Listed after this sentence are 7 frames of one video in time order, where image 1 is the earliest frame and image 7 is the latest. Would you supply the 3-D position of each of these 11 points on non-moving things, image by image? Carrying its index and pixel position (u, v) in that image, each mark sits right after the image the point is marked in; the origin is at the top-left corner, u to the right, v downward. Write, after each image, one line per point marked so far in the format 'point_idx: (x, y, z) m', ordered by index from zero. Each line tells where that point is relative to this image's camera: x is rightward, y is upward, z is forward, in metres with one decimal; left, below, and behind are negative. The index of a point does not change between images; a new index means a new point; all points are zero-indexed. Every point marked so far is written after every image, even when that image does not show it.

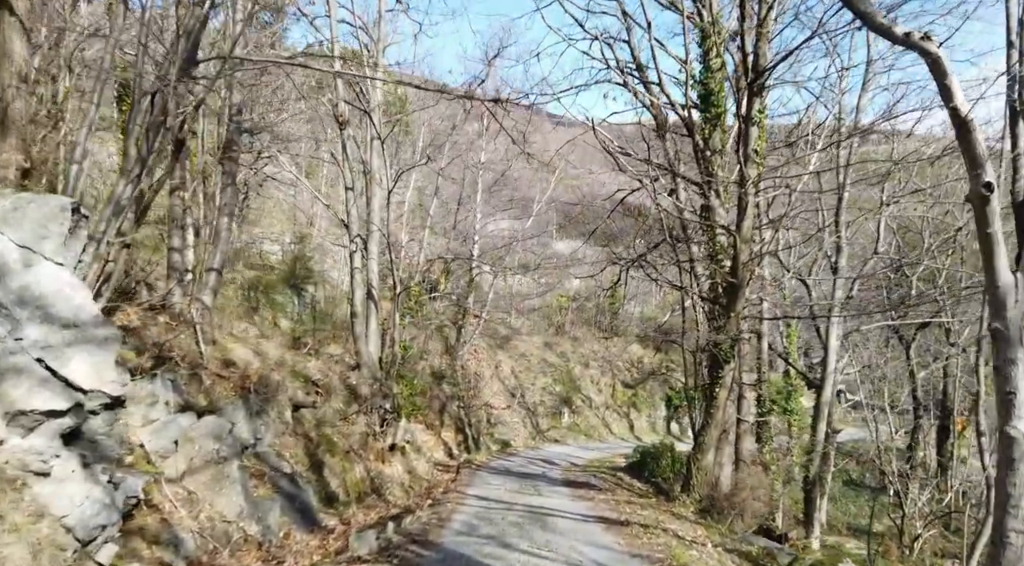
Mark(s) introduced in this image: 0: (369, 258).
0: (-2.4, +0.4, +16.4) m
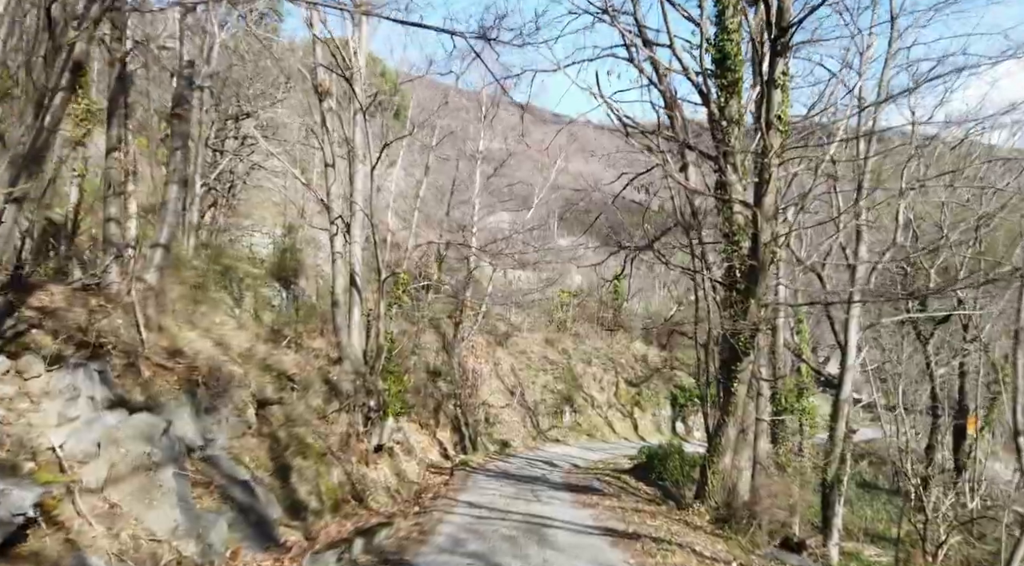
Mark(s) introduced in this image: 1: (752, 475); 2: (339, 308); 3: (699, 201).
0: (-2.5, +0.6, +15.0) m
1: (+3.5, -2.8, +13.6) m
2: (-2.7, -0.4, +14.8) m
3: (+2.9, +1.3, +14.8) m
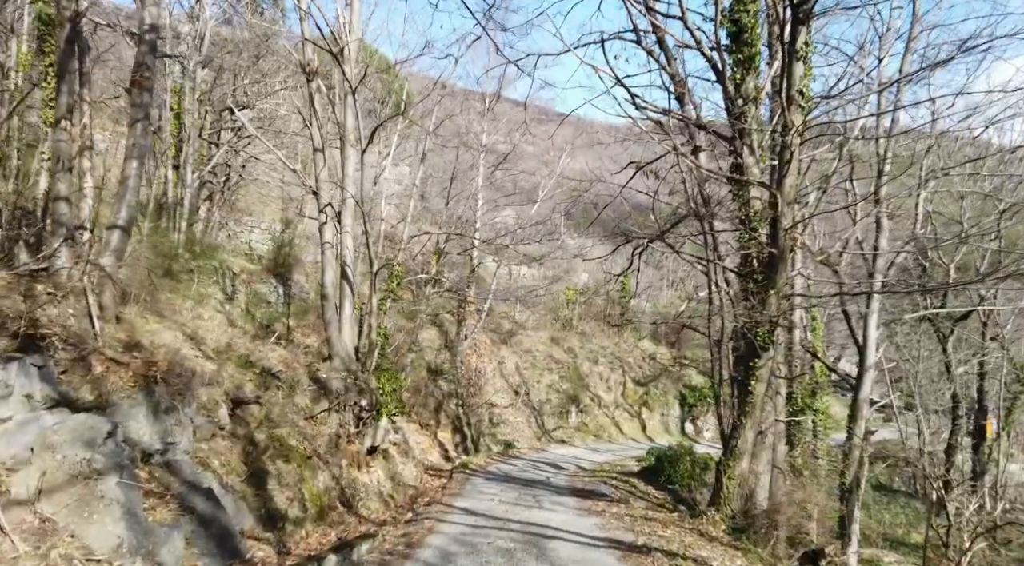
0: (-2.5, +0.8, +14.2) m
1: (+3.5, -2.6, +12.6) m
2: (-2.7, -0.3, +13.9) m
3: (+2.9, +1.4, +13.8) m
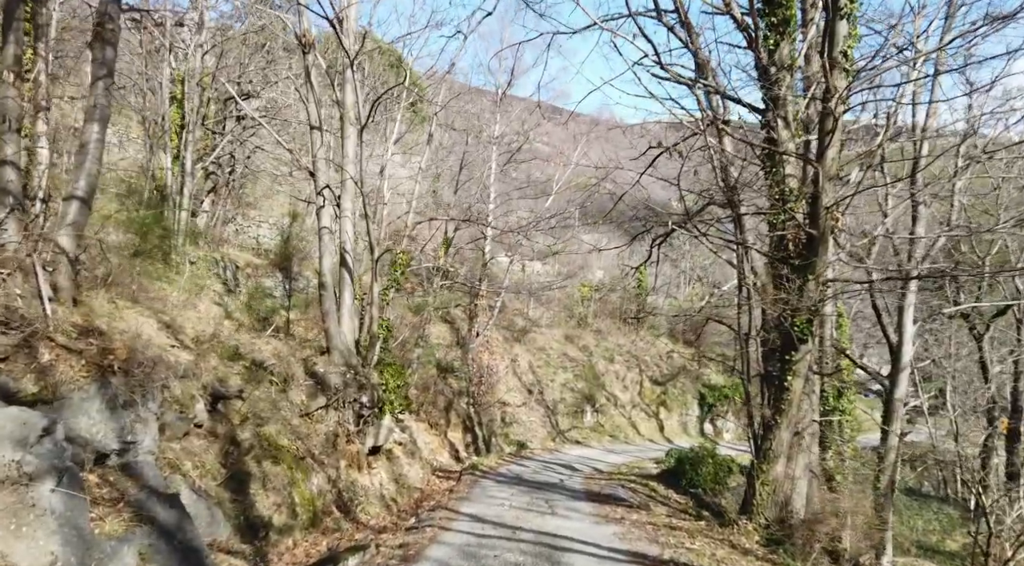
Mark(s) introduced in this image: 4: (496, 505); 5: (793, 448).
0: (-2.3, +0.9, +13.2) m
1: (+3.6, -2.5, +11.6) m
2: (-2.5, -0.1, +12.9) m
3: (+3.1, +1.5, +12.8) m
4: (-0.2, -3.0, +12.8) m
5: (+3.3, -1.9, +11.0) m
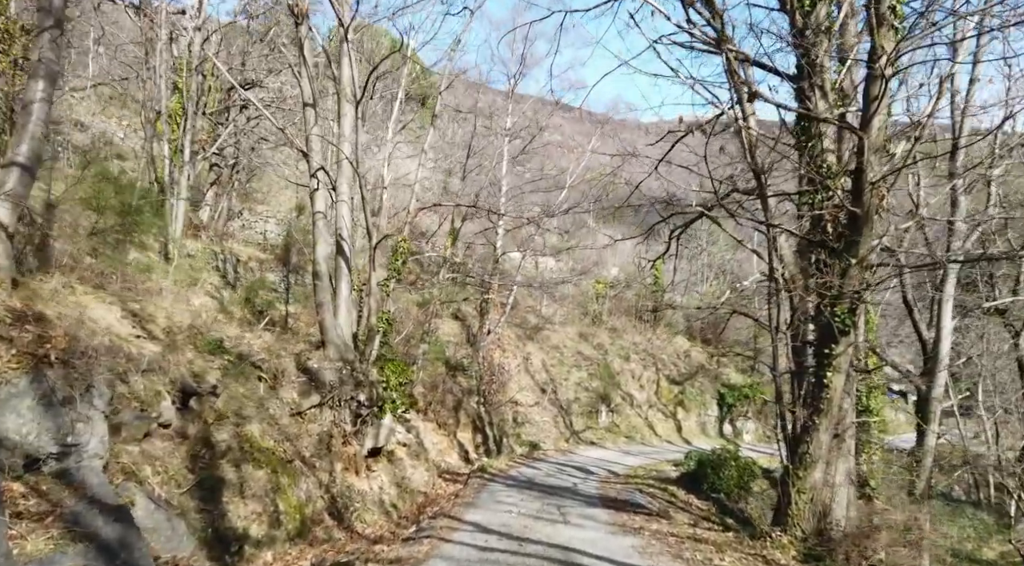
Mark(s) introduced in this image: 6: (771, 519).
0: (-2.2, +1.1, +12.2) m
1: (+3.7, -2.3, +10.6) m
2: (-2.4, 0.0, +12.0) m
3: (+3.2, +1.7, +11.8) m
4: (-0.1, -2.9, +11.8) m
5: (+3.4, -1.8, +10.0) m
6: (+3.0, -2.7, +10.7) m
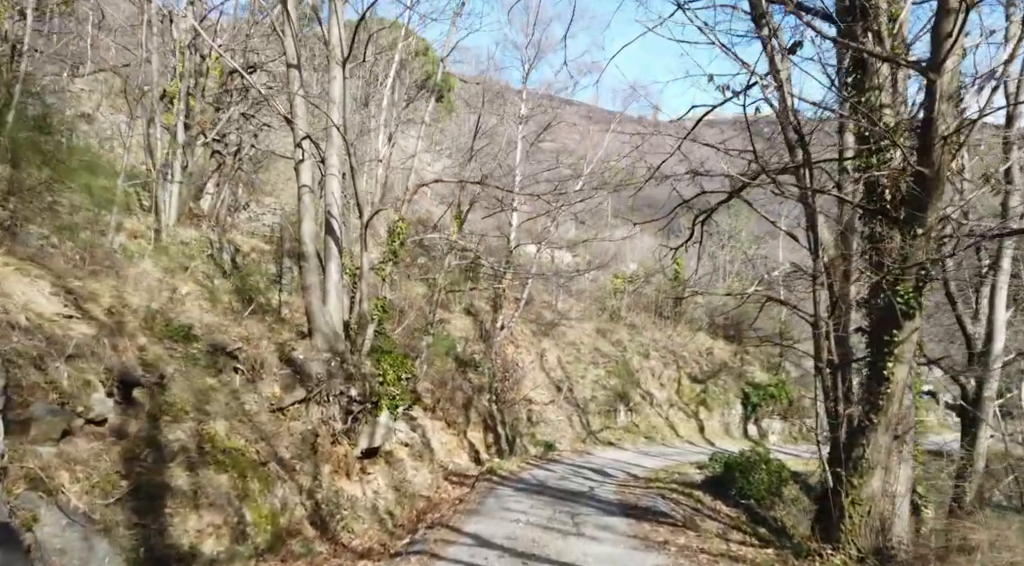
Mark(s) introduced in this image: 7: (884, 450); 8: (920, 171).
0: (-2.1, +1.3, +11.0) m
1: (+3.8, -2.1, +9.2) m
2: (-2.3, +0.2, +10.8) m
3: (+3.3, +1.9, +10.4) m
4: (0.0, -2.7, +10.6) m
5: (+3.4, -1.6, +8.7) m
6: (+3.0, -2.5, +9.4) m
7: (+3.4, -1.5, +8.8) m
8: (+3.4, +0.9, +8.0) m
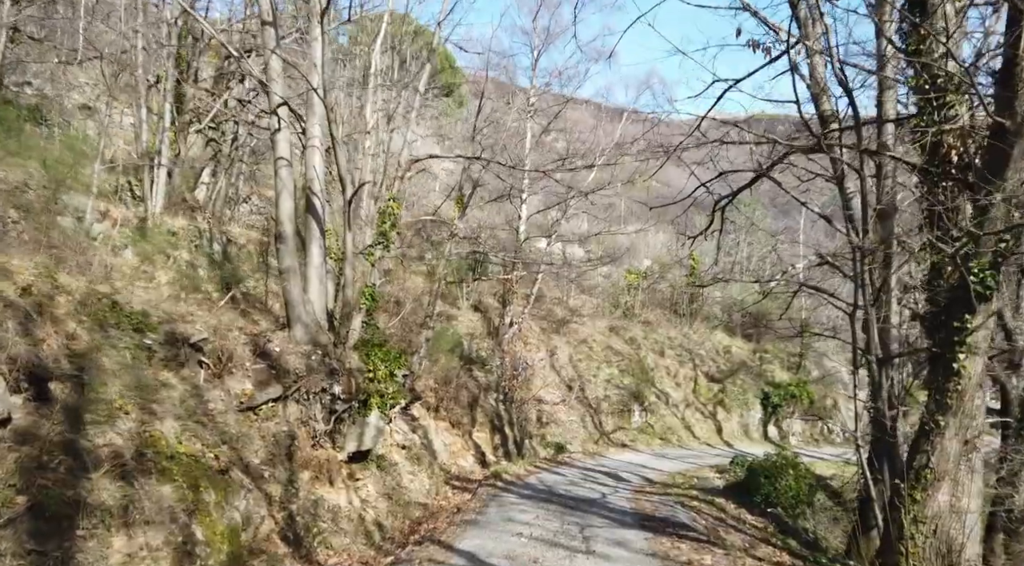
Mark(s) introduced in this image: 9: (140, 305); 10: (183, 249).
0: (-2.1, +1.4, +9.9) m
1: (+3.8, -2.0, +8.0) m
2: (-2.3, +0.4, +9.6) m
3: (+3.3, +2.0, +9.2) m
4: (0.0, -2.5, +9.4) m
5: (+3.4, -1.4, +7.4) m
6: (+3.0, -2.3, +8.2) m
7: (+3.4, -1.4, +7.5) m
8: (+3.4, +1.1, +6.8) m
9: (-3.6, -0.2, +9.5) m
10: (-5.1, +0.5, +14.5) m
